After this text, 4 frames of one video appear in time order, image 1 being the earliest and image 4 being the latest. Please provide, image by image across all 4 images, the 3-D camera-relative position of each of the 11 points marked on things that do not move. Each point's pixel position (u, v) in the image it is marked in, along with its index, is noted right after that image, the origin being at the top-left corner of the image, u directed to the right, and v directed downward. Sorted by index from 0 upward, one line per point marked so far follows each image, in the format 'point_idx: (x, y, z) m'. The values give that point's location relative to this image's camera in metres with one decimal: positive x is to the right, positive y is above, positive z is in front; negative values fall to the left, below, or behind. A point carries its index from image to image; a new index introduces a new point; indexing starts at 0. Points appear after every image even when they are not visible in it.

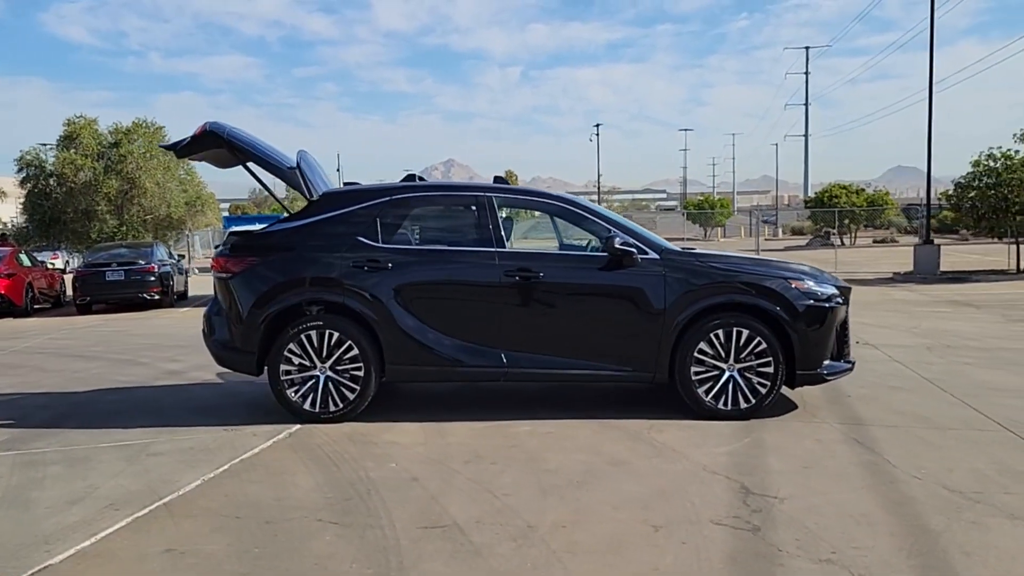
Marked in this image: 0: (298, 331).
0: (-1.6, -0.3, +7.0) m
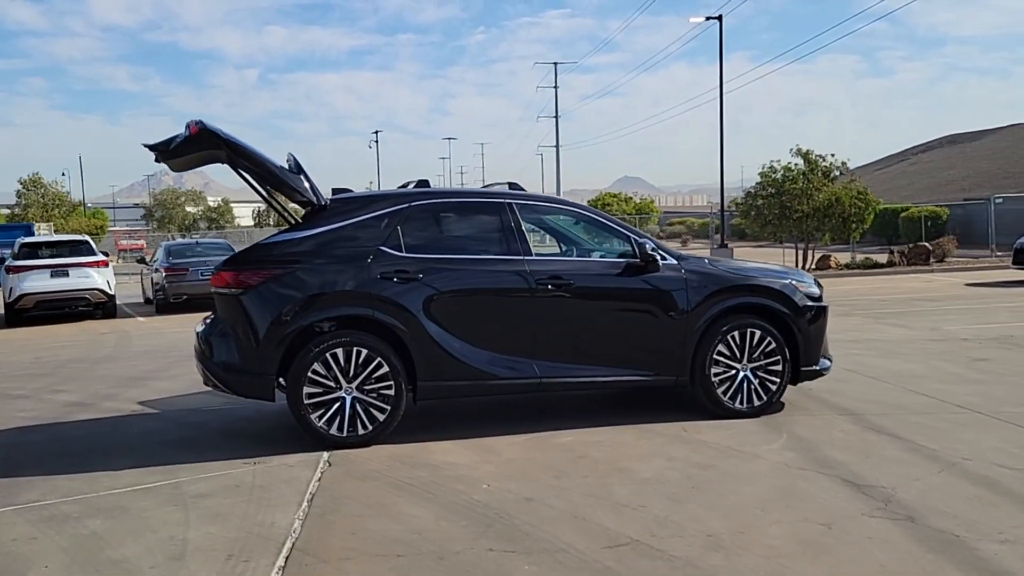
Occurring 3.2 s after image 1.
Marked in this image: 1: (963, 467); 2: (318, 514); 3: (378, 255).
0: (-1.3, -0.4, +6.4) m
1: (+2.9, -1.1, +5.8) m
2: (-1.0, -1.2, +5.0) m
3: (-1.0, +0.2, +6.6) m
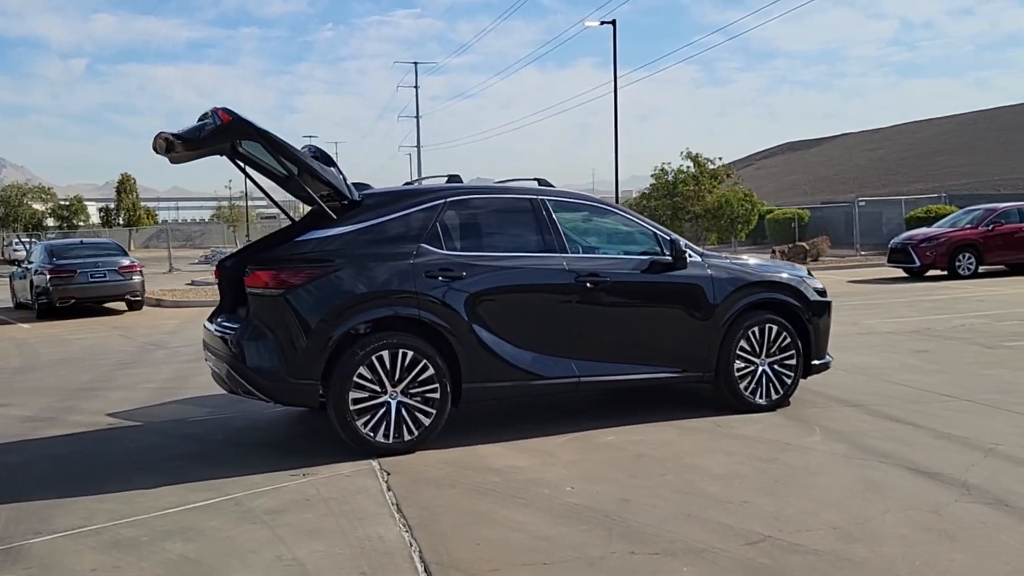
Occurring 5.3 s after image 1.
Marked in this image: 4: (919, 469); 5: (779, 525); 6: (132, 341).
0: (-1.0, -0.4, +6.1) m
1: (+3.3, -1.1, +6.2) m
2: (-0.5, -1.2, +4.7) m
3: (-0.6, +0.2, +6.4) m
4: (+2.5, -1.1, +5.7) m
5: (+1.3, -1.2, +4.6) m
6: (-6.0, -0.8, +14.4) m
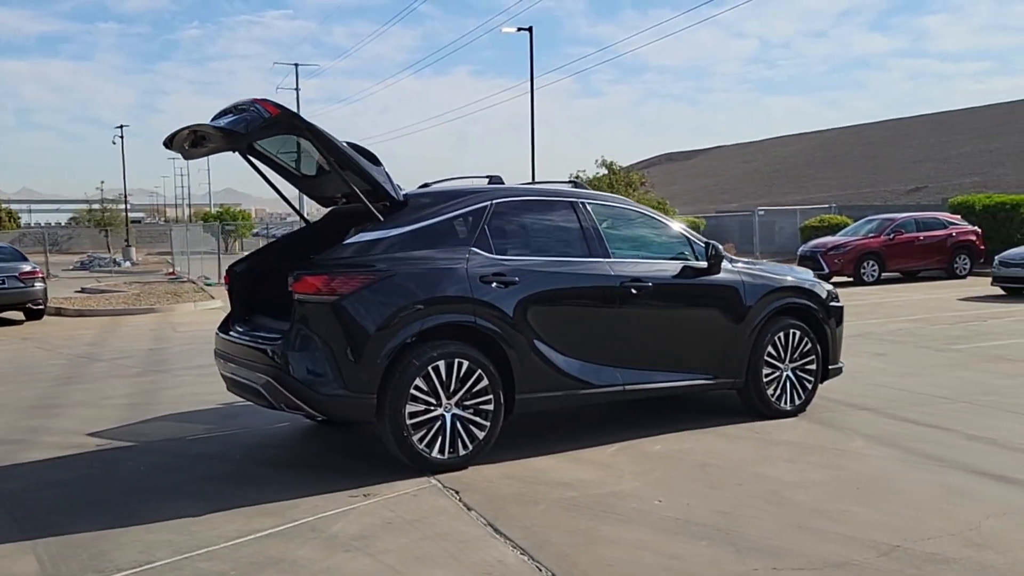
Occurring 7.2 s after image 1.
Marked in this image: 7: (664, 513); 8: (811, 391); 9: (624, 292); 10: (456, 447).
0: (-0.6, -0.5, +5.7) m
1: (+3.6, -1.1, +6.3) m
2: (+0.1, -1.2, +4.4) m
3: (-0.3, +0.2, +6.0) m
4: (+2.9, -1.2, +5.8) m
5: (+1.9, -1.2, +4.6) m
6: (-6.6, -0.9, +13.3) m
7: (+0.8, -1.2, +5.0) m
8: (+2.5, -0.9, +7.6) m
9: (+0.8, 0.0, +6.6) m
10: (-0.4, -1.0, +5.8) m
